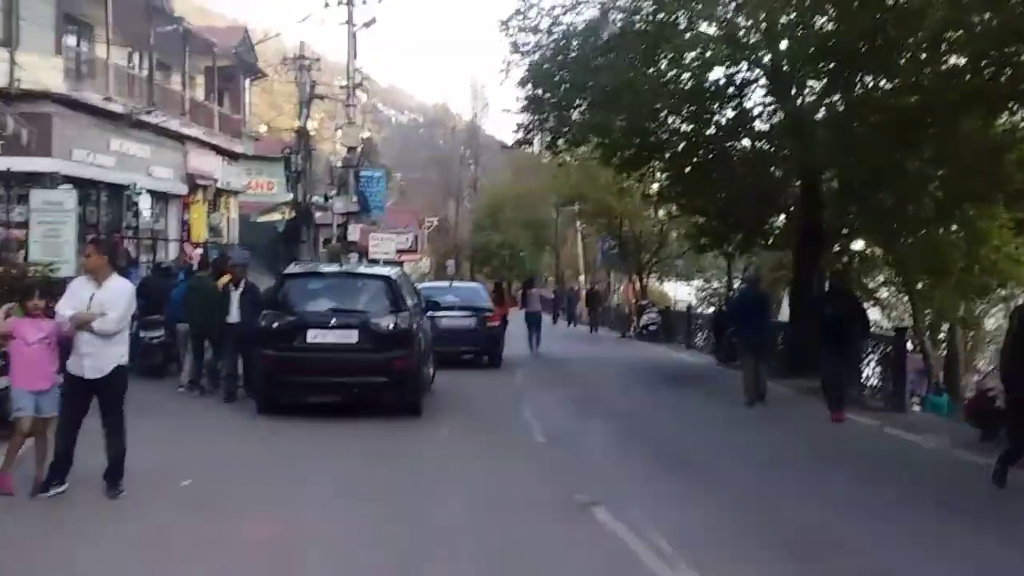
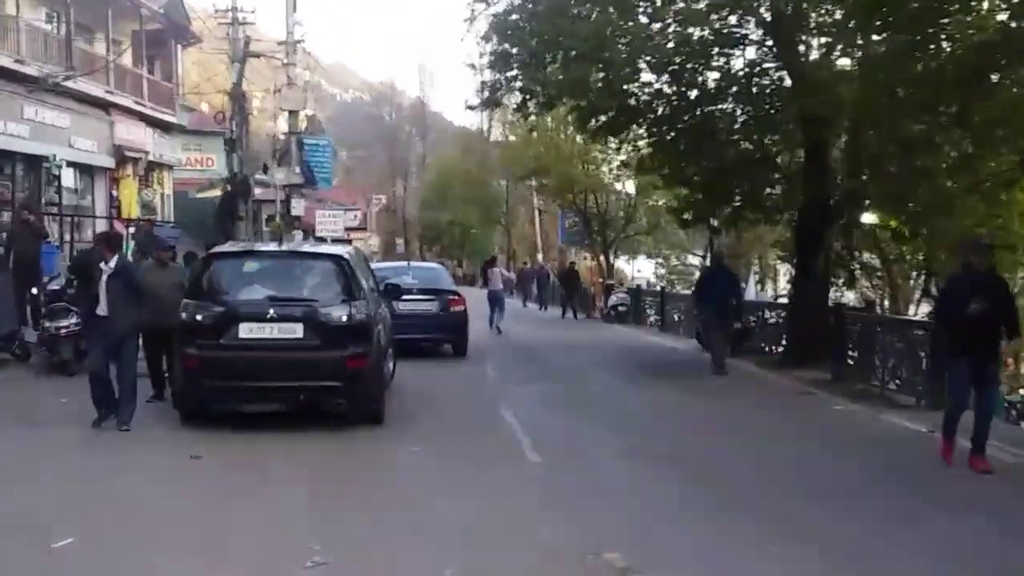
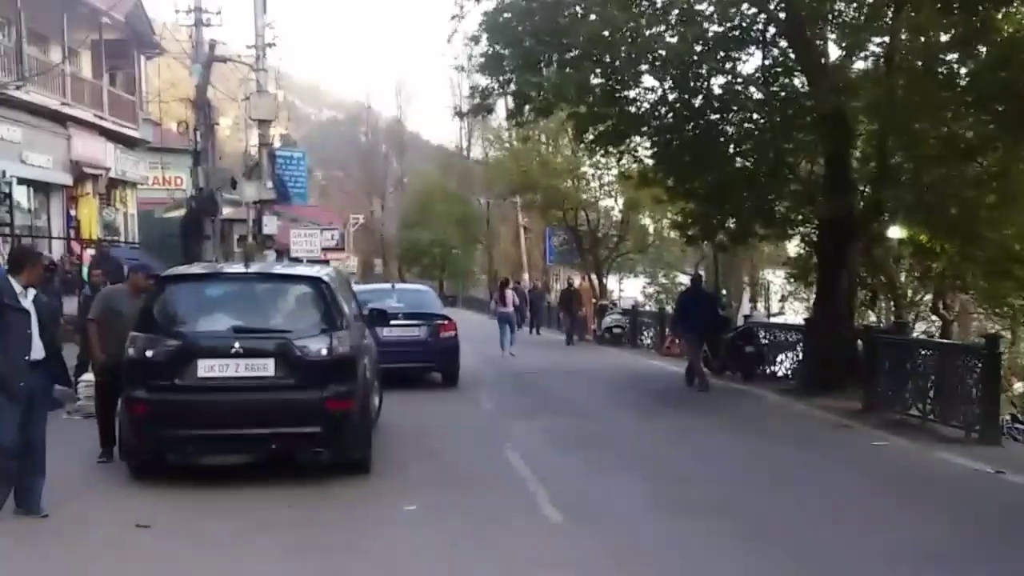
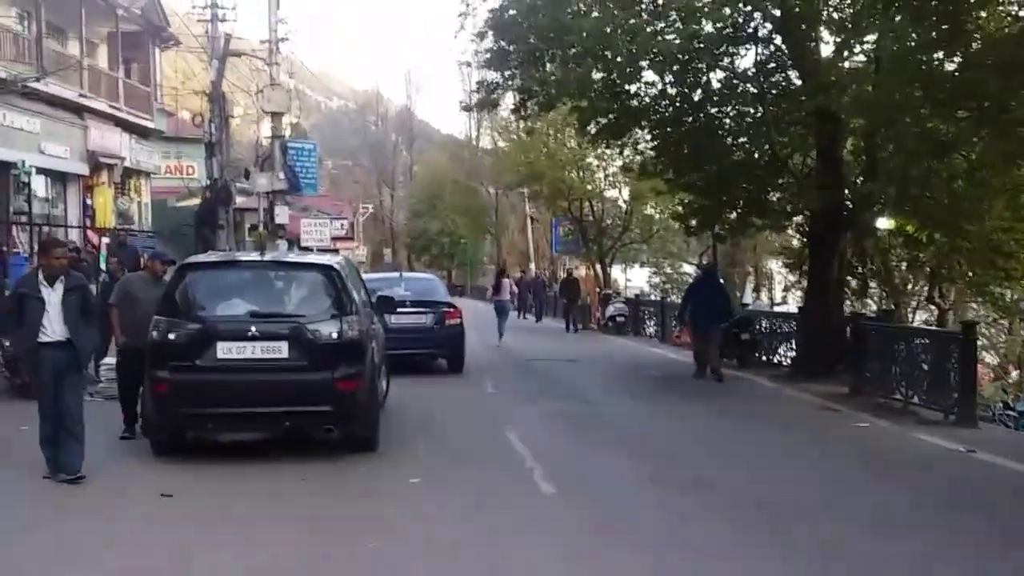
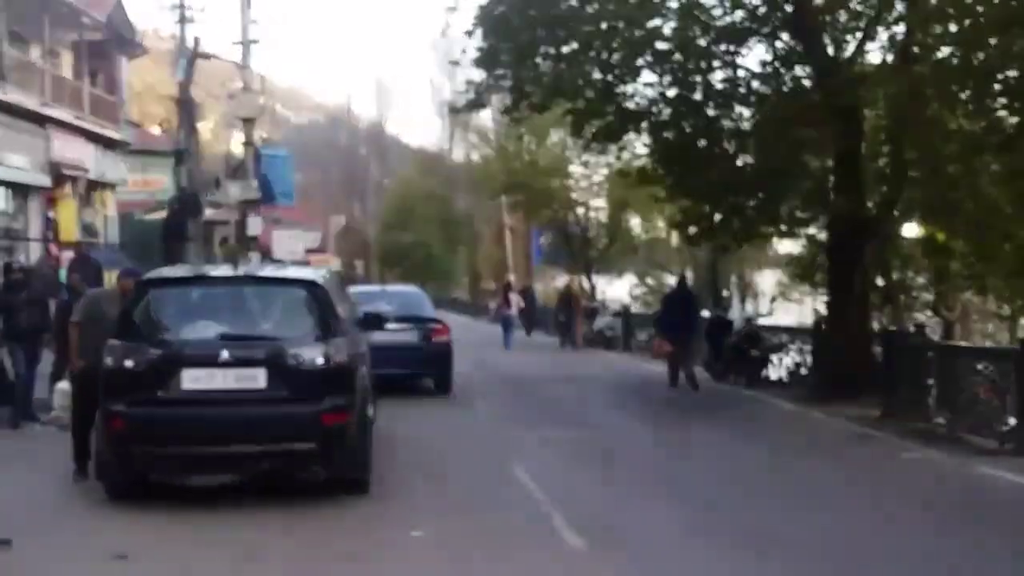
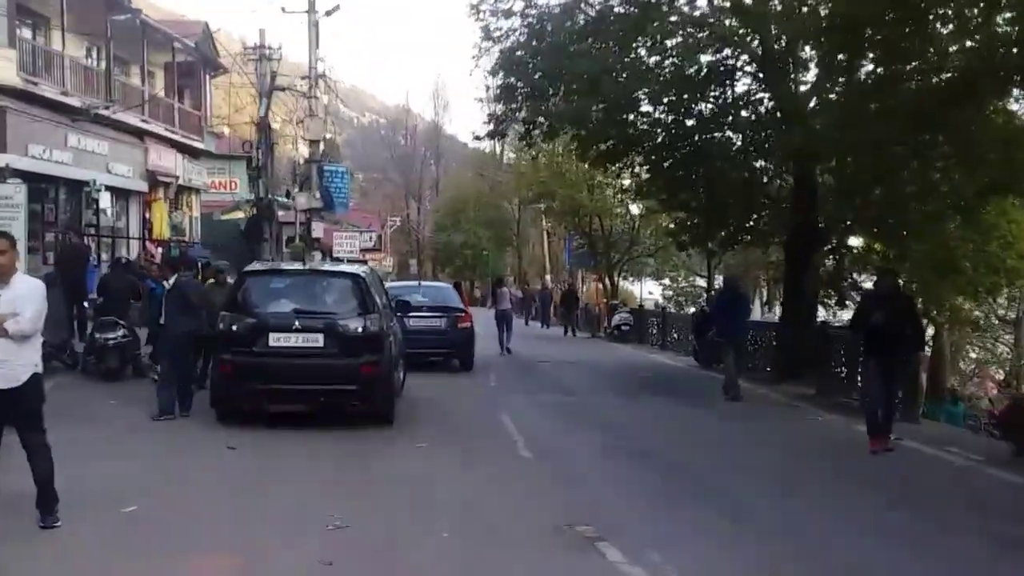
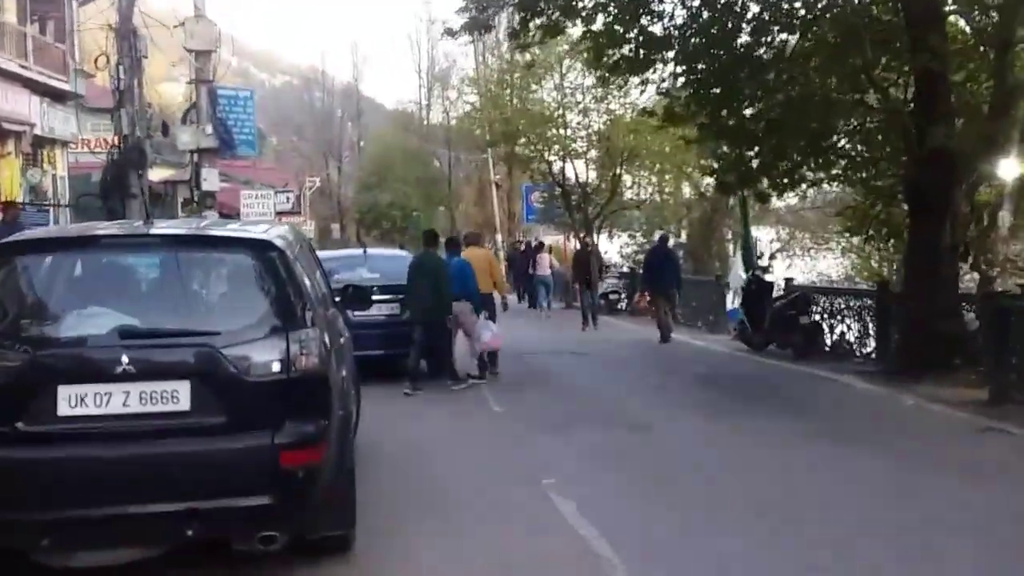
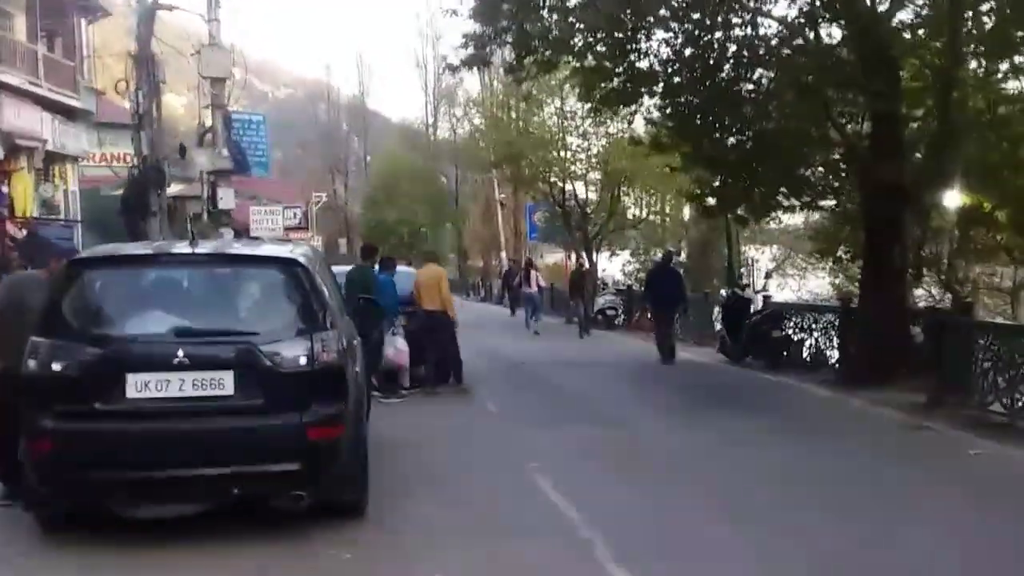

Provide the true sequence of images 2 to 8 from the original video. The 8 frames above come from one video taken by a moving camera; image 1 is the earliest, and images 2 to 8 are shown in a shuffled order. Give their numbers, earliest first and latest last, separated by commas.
6, 2, 4, 3, 5, 8, 7
